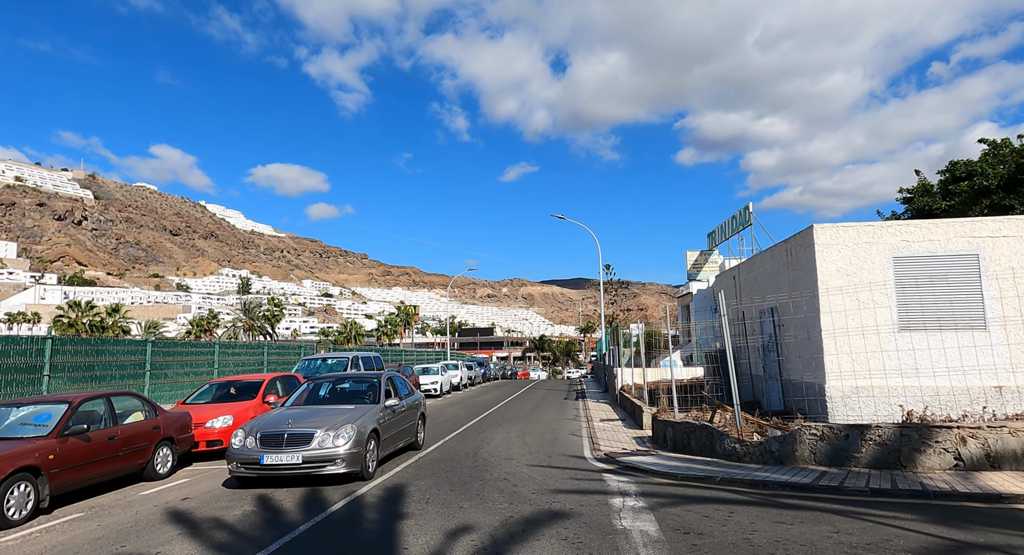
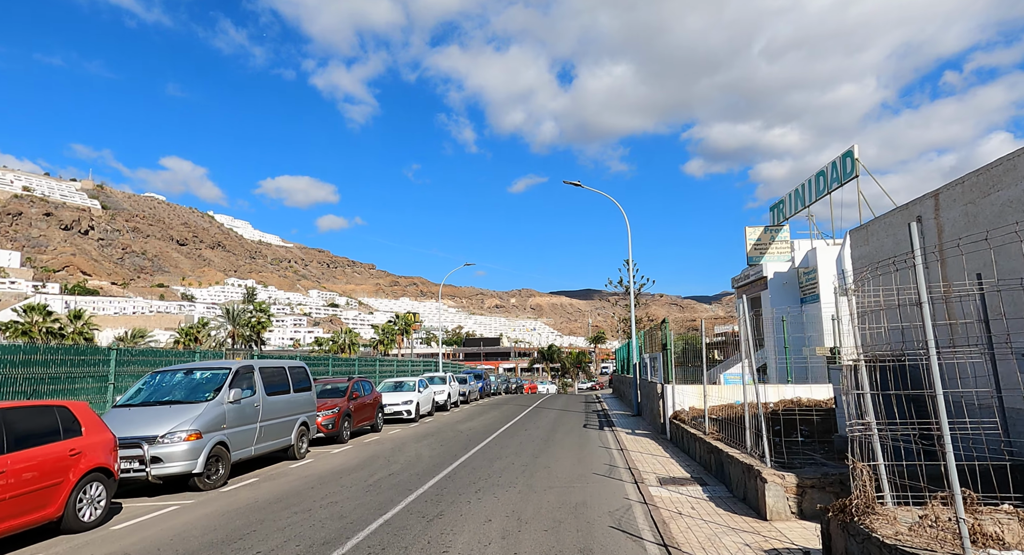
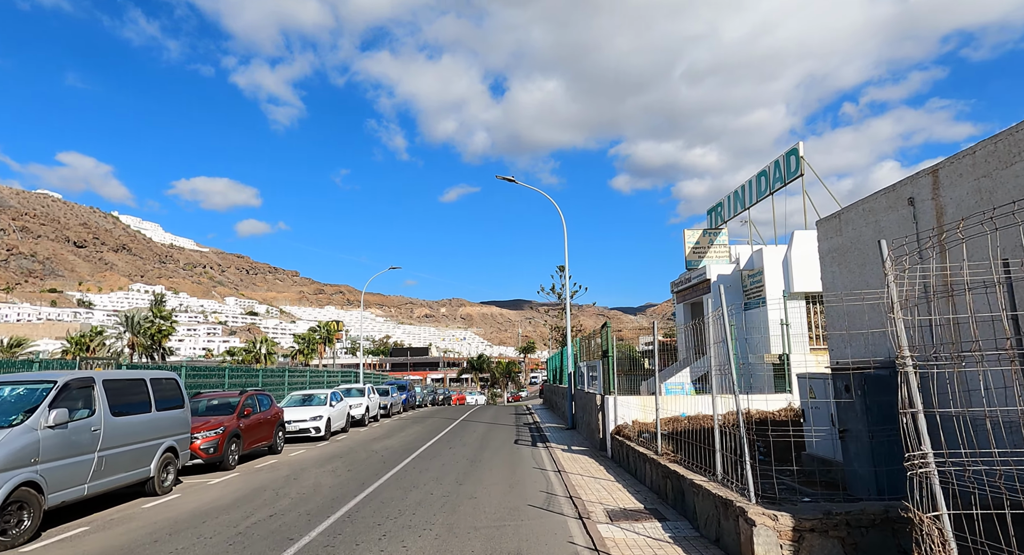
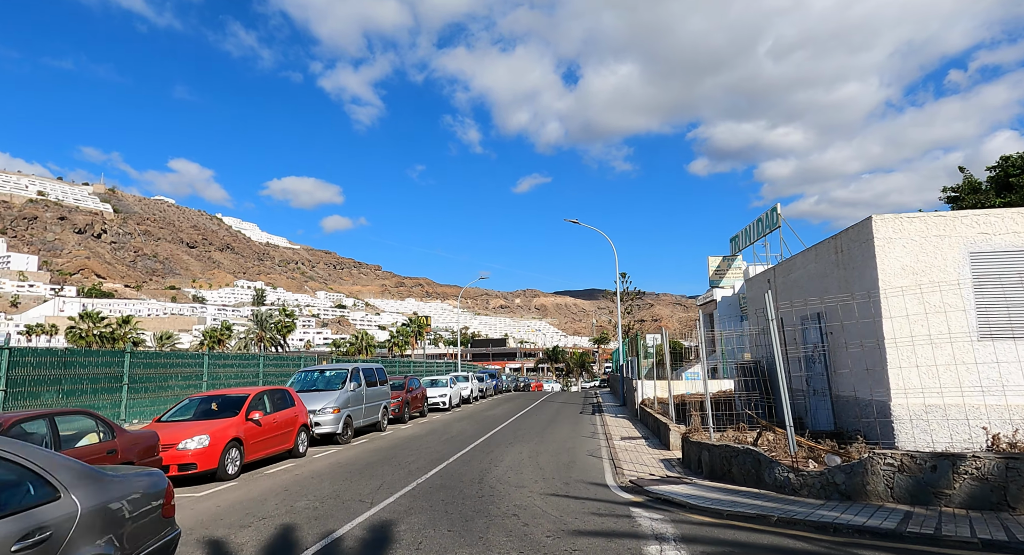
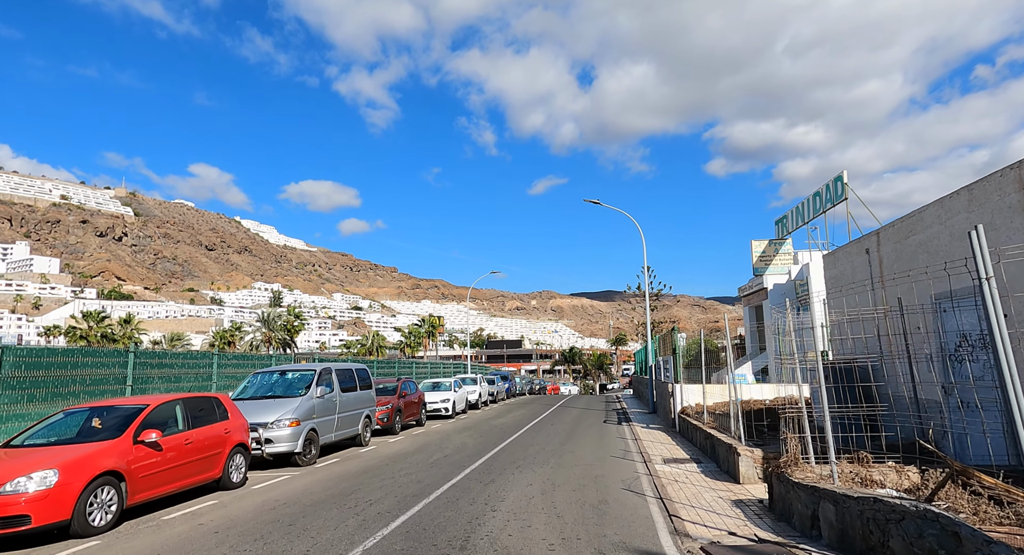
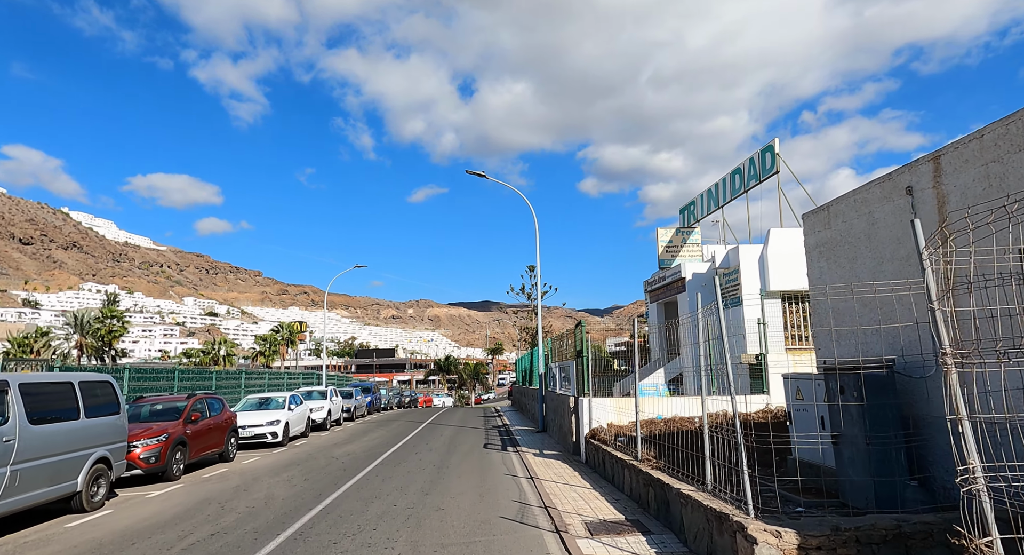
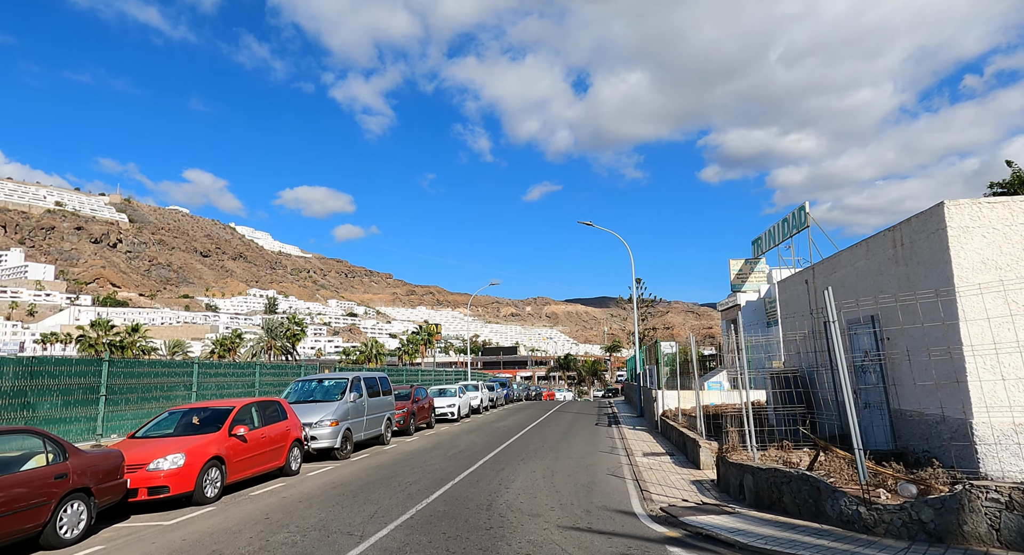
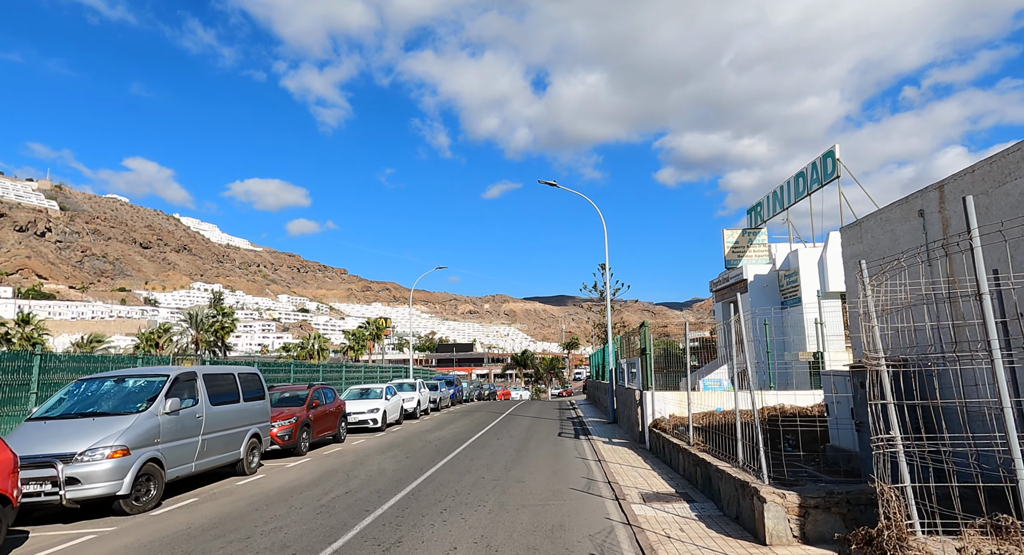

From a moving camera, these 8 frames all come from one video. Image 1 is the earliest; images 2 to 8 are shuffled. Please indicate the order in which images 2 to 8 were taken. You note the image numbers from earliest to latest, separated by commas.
4, 7, 5, 2, 8, 3, 6
